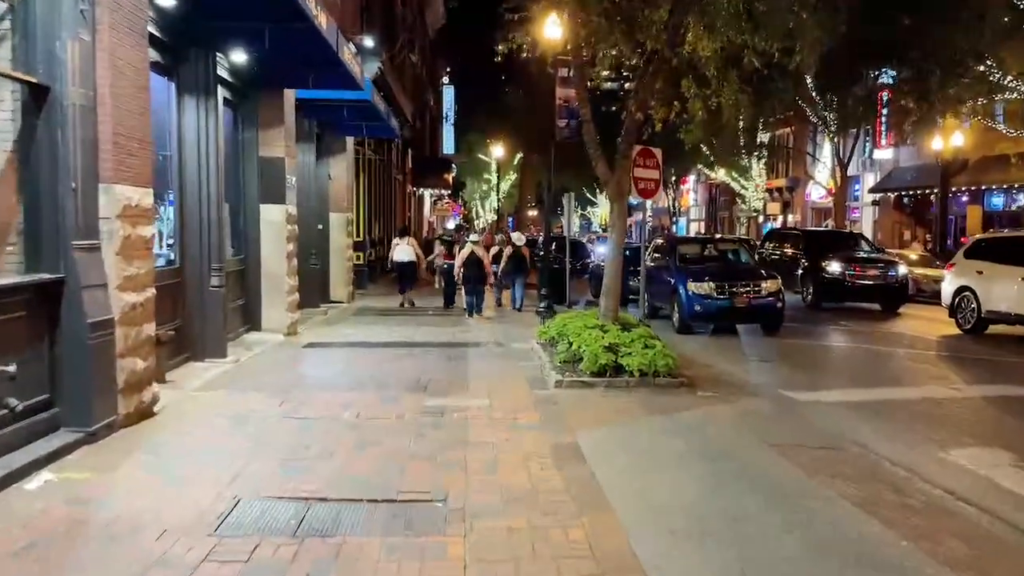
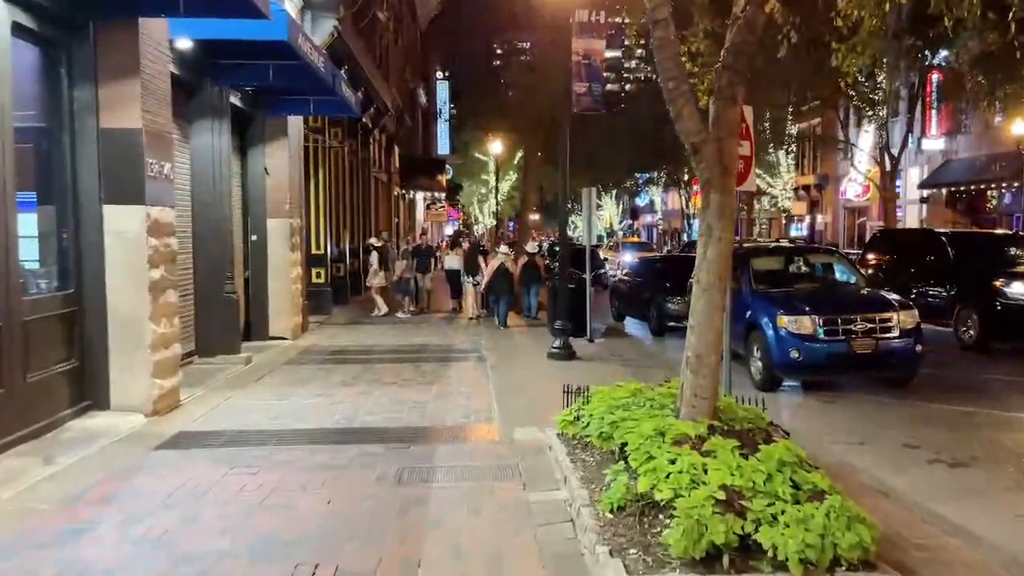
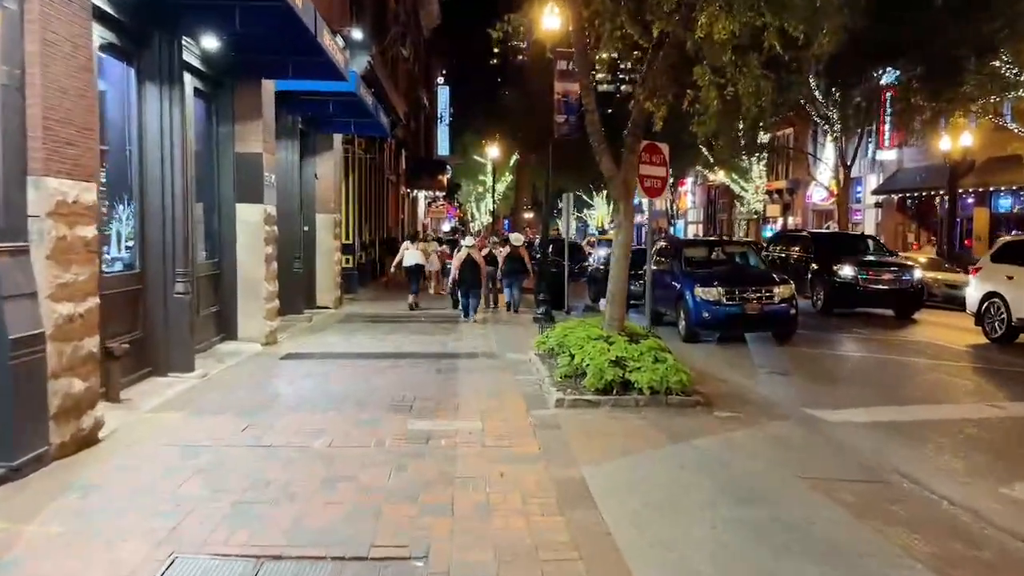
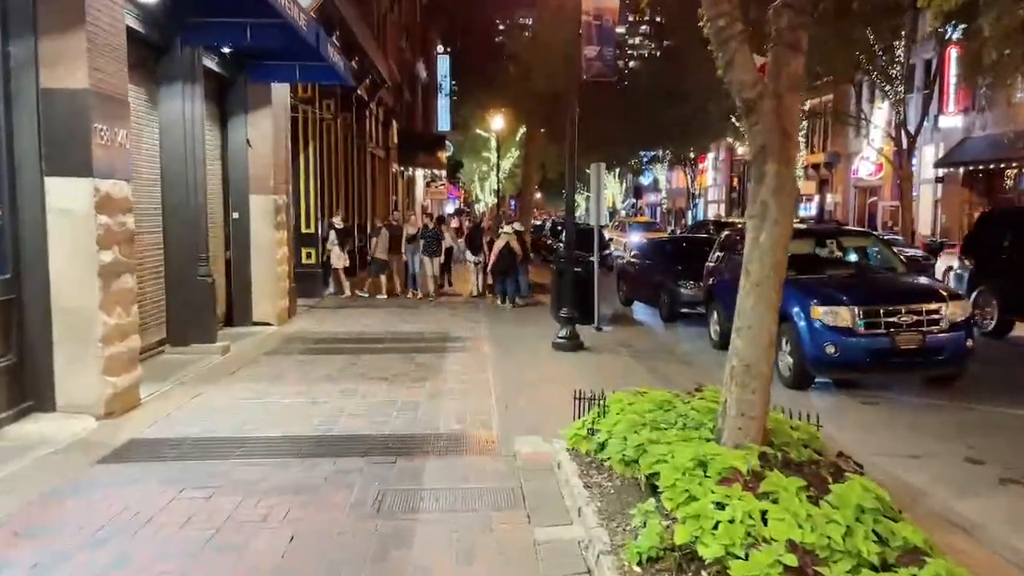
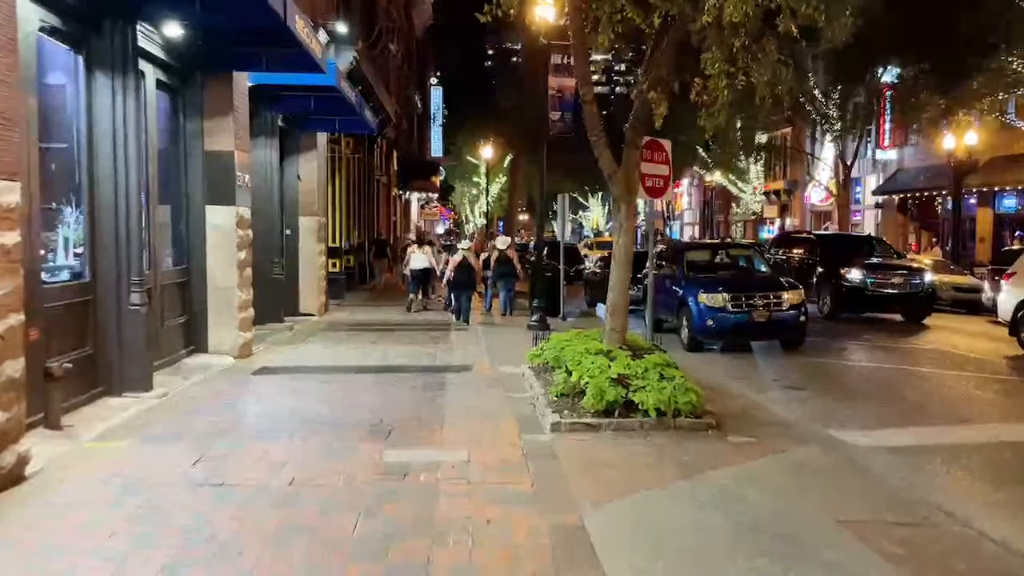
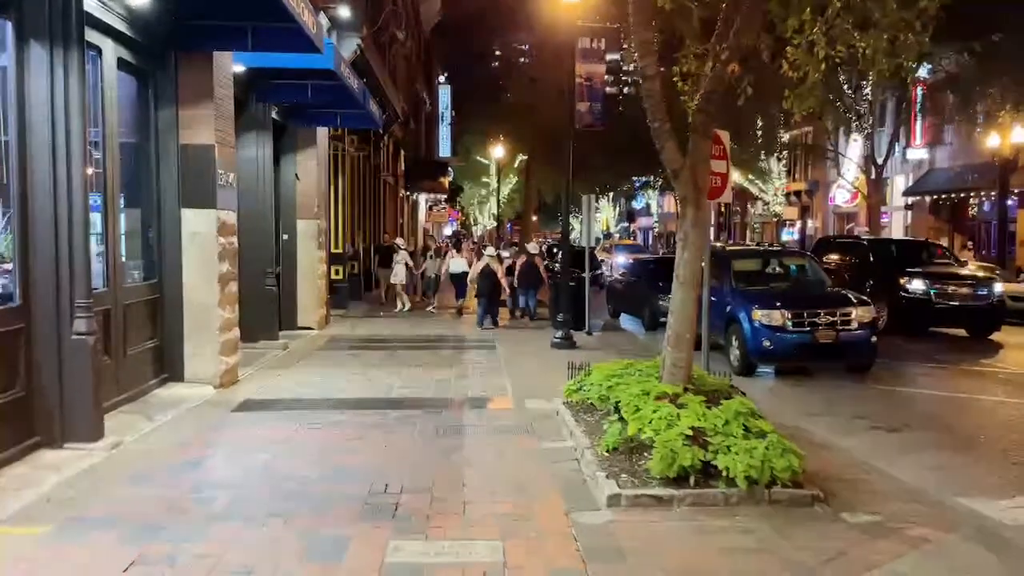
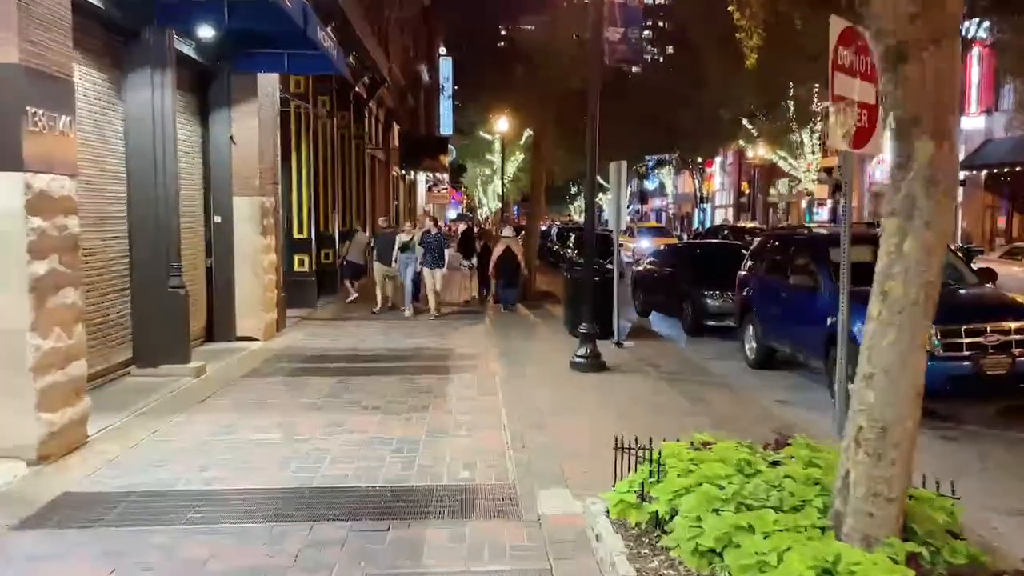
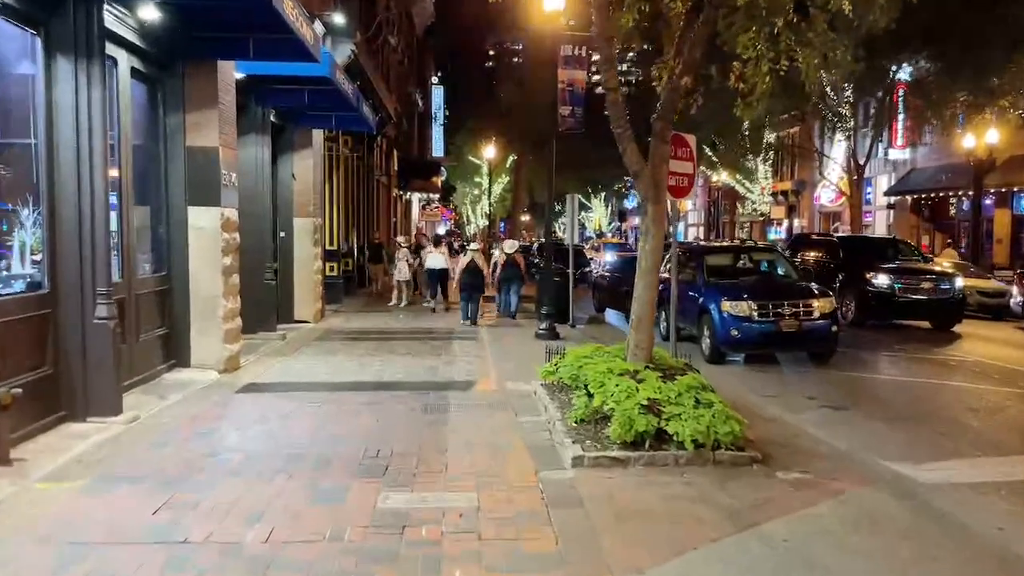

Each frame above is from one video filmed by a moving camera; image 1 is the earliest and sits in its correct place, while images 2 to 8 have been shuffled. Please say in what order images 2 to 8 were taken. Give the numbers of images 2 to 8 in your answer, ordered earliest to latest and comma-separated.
3, 5, 8, 6, 2, 4, 7
